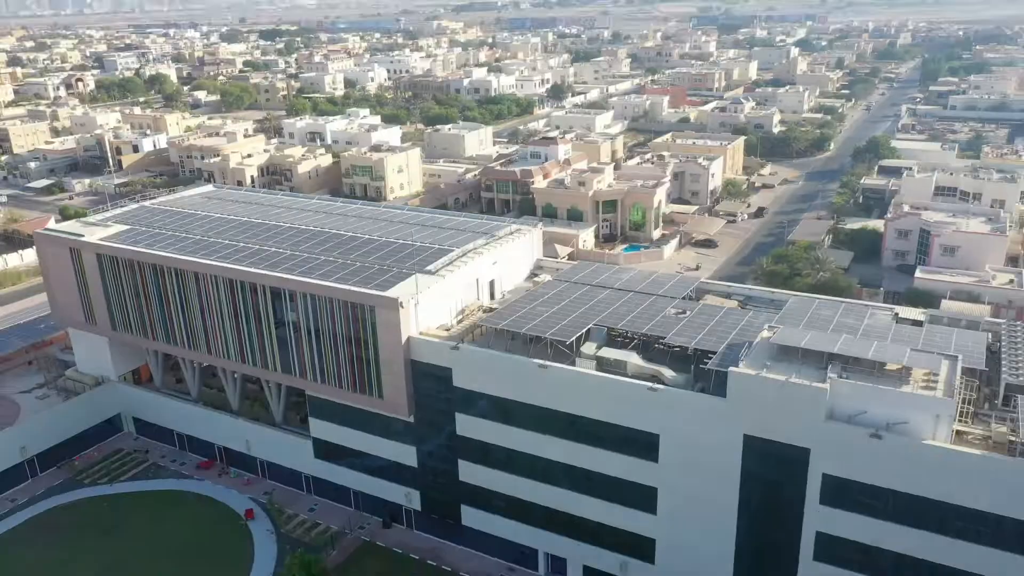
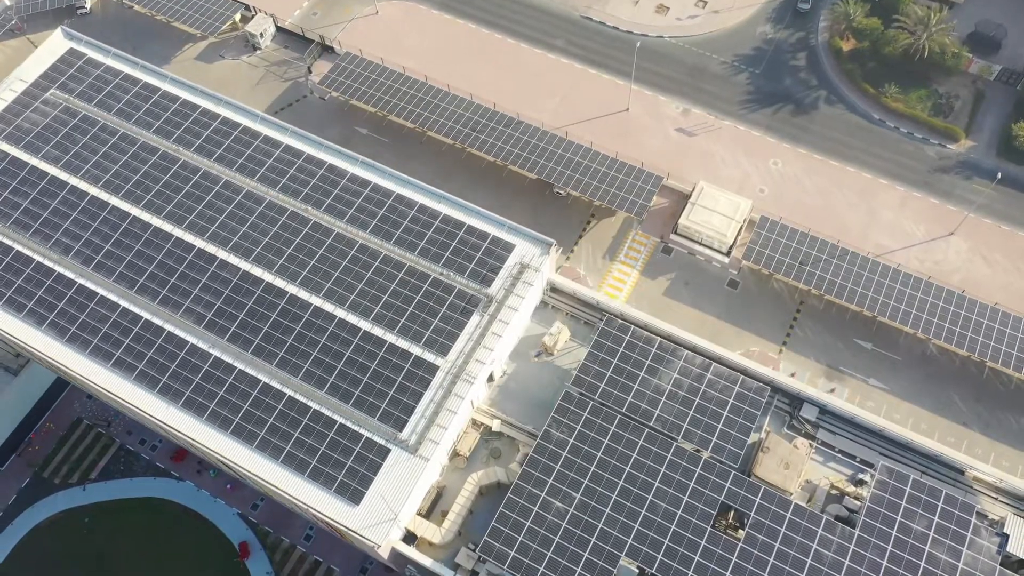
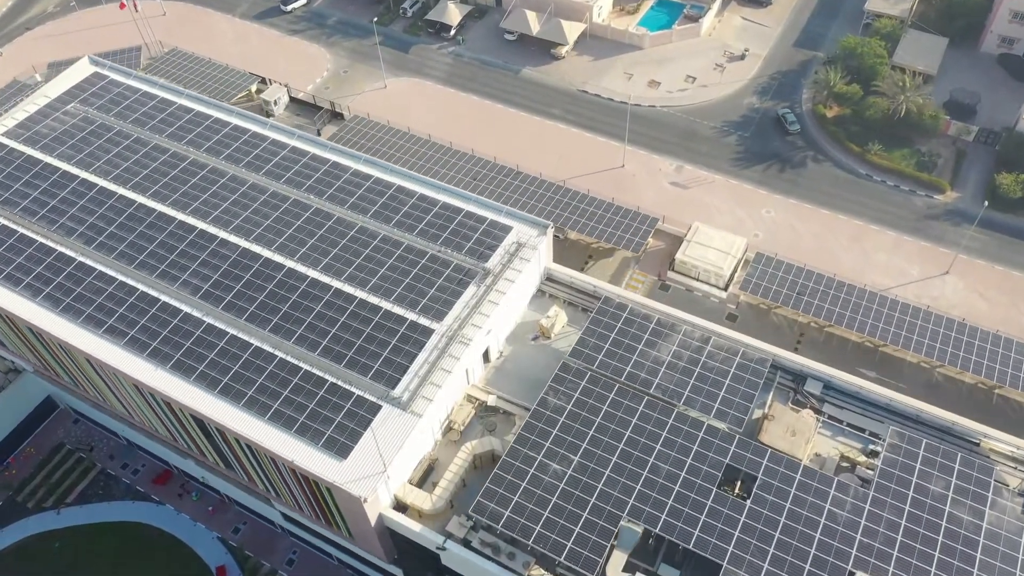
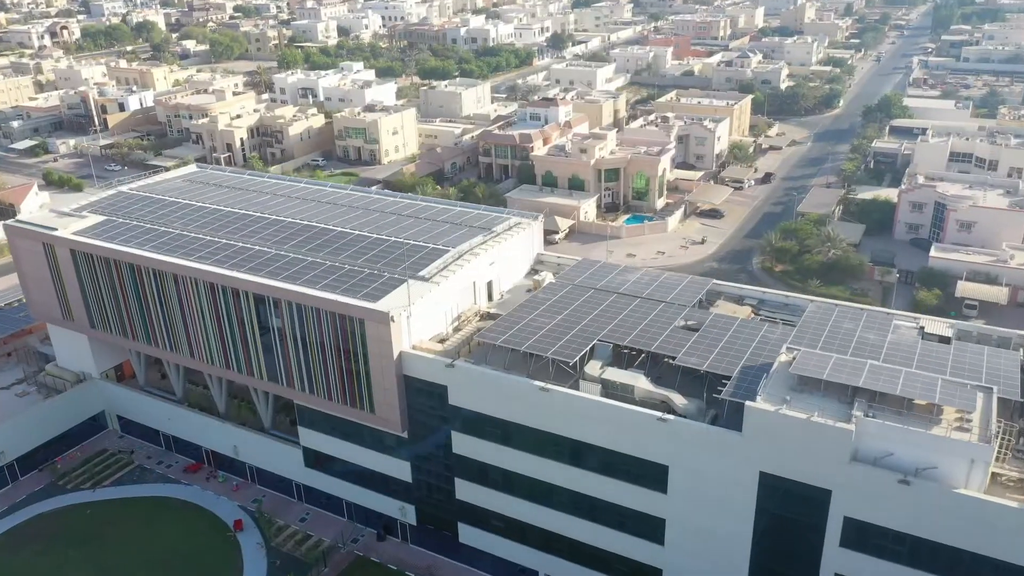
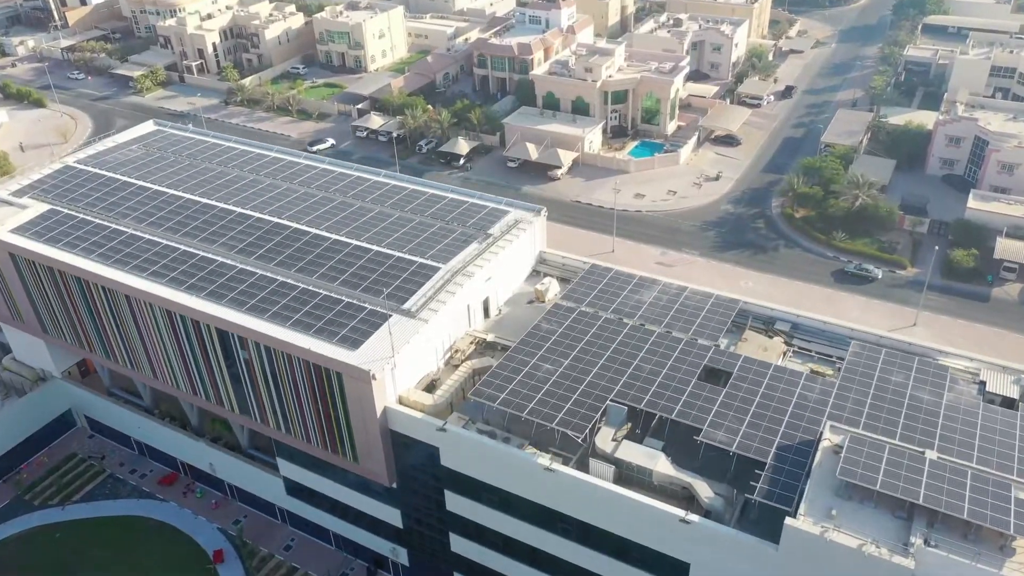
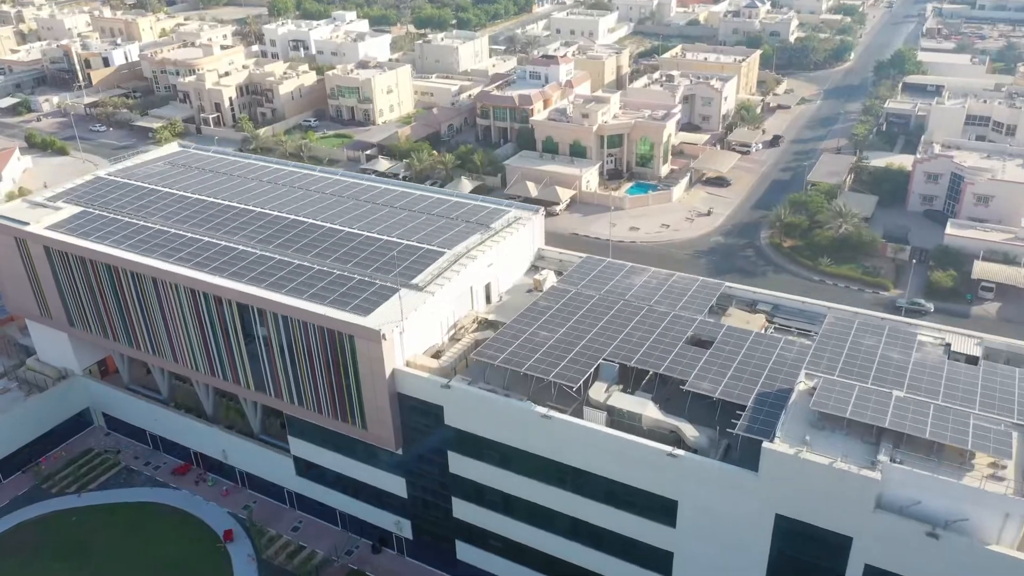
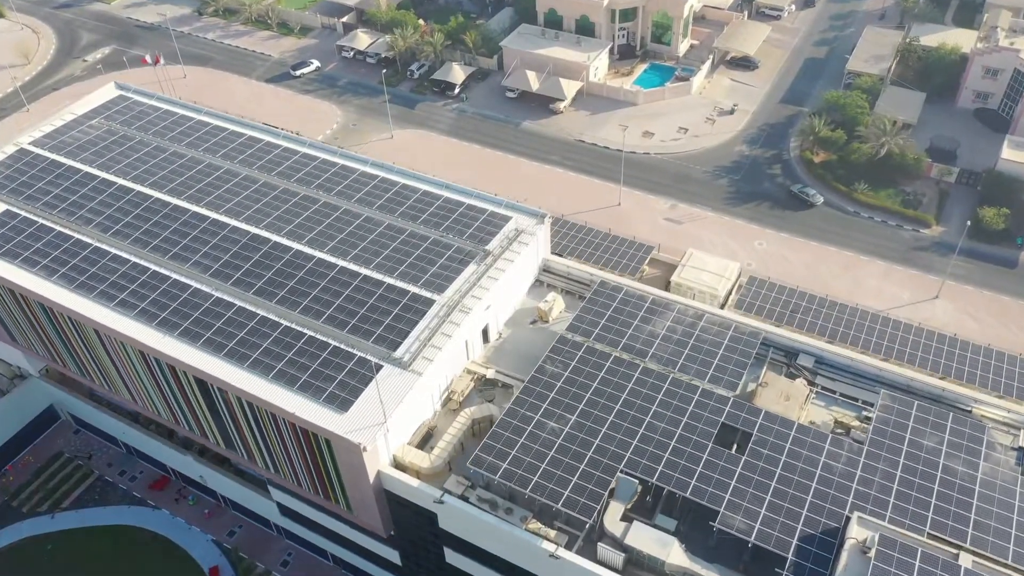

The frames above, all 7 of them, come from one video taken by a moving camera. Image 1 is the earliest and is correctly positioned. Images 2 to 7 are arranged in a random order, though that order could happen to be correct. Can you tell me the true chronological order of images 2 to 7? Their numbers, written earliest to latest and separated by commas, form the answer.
4, 6, 5, 7, 3, 2
